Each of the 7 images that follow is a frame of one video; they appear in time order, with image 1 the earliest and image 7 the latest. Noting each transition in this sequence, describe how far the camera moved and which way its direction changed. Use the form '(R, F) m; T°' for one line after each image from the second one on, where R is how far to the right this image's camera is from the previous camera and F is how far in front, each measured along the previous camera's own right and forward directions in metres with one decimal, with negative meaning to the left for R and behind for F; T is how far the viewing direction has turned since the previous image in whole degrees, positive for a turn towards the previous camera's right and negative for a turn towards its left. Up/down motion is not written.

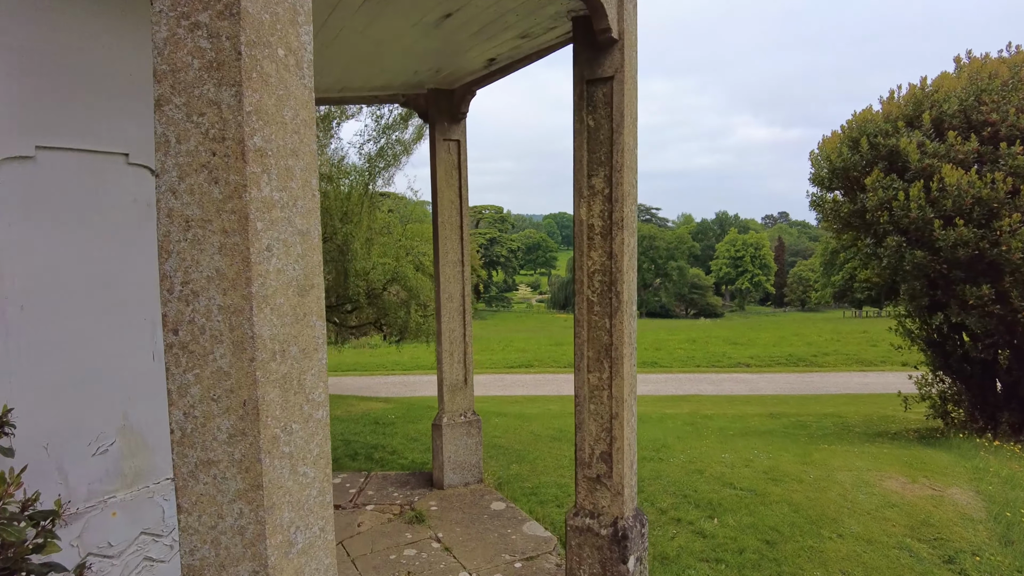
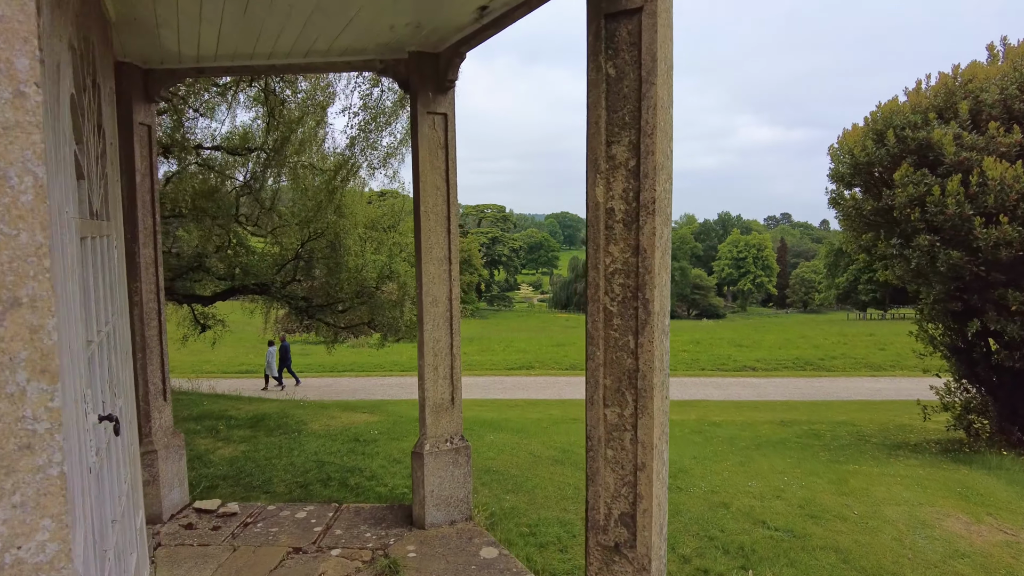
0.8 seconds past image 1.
(0.0, +0.6) m; 0°
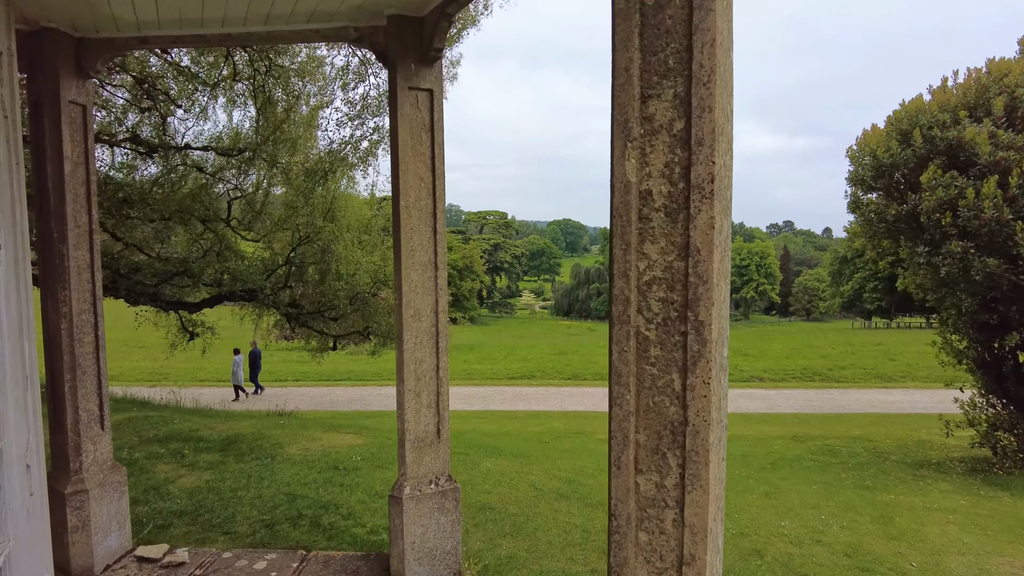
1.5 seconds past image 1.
(0.0, +0.5) m; 0°
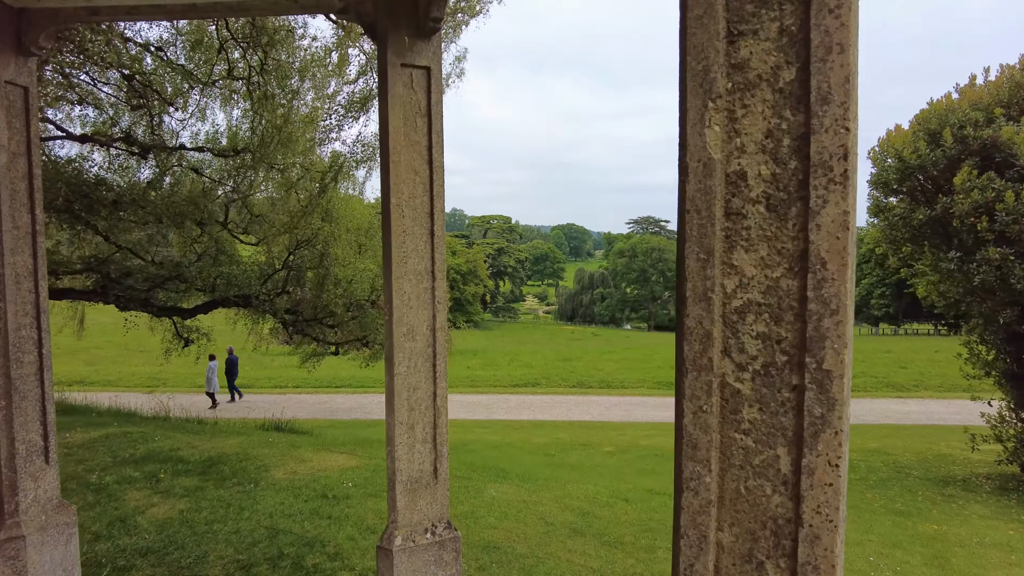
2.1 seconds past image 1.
(0.0, +0.4) m; 0°
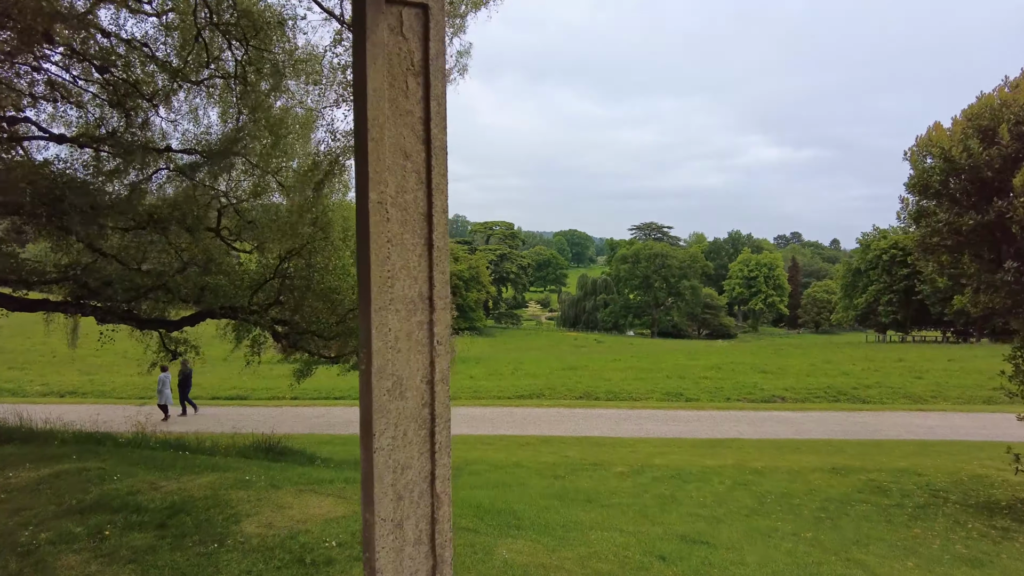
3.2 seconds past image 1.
(-0.1, +0.7) m; 0°
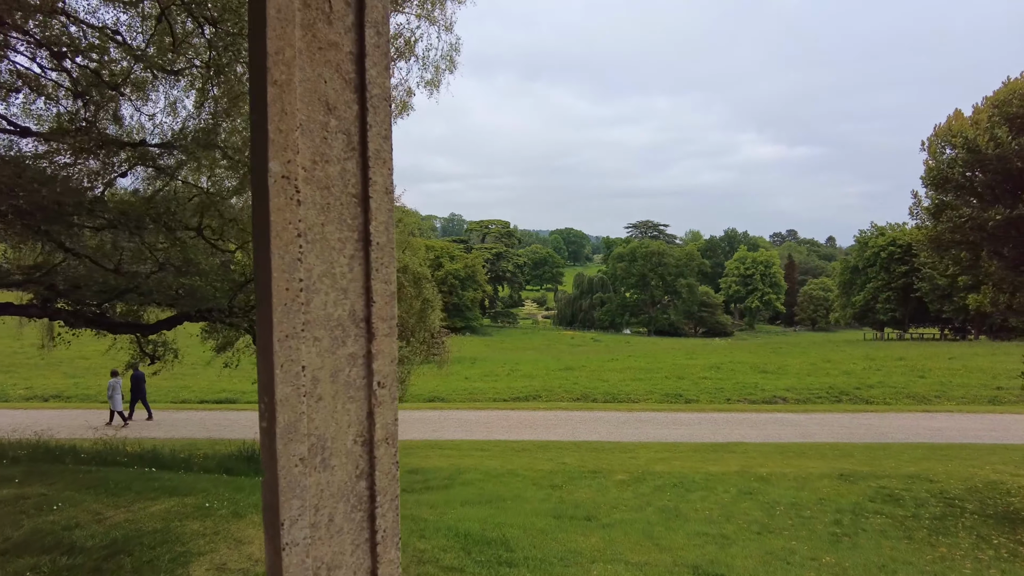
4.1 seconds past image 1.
(0.0, +0.5) m; 0°
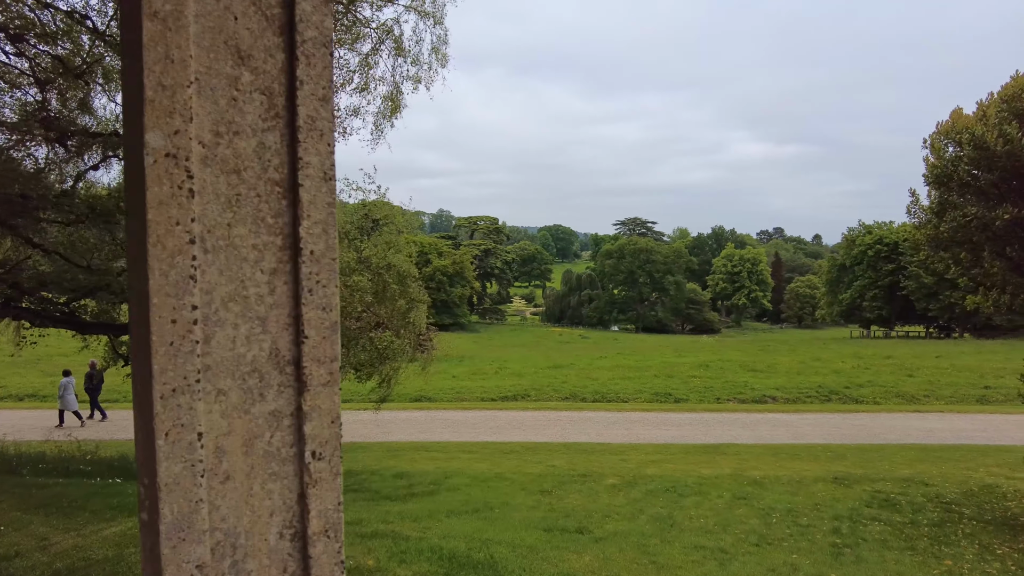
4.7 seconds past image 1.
(0.0, +0.3) m; +1°
